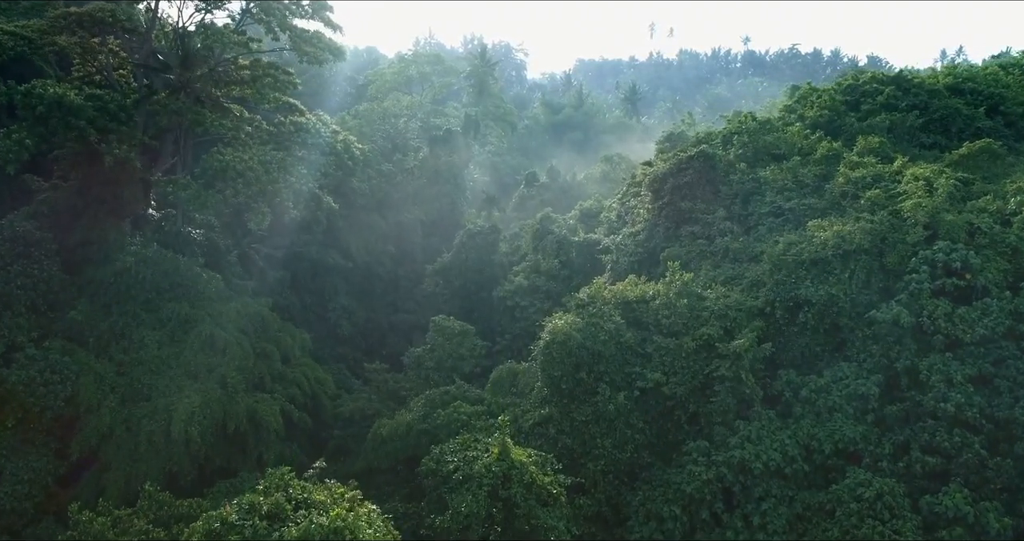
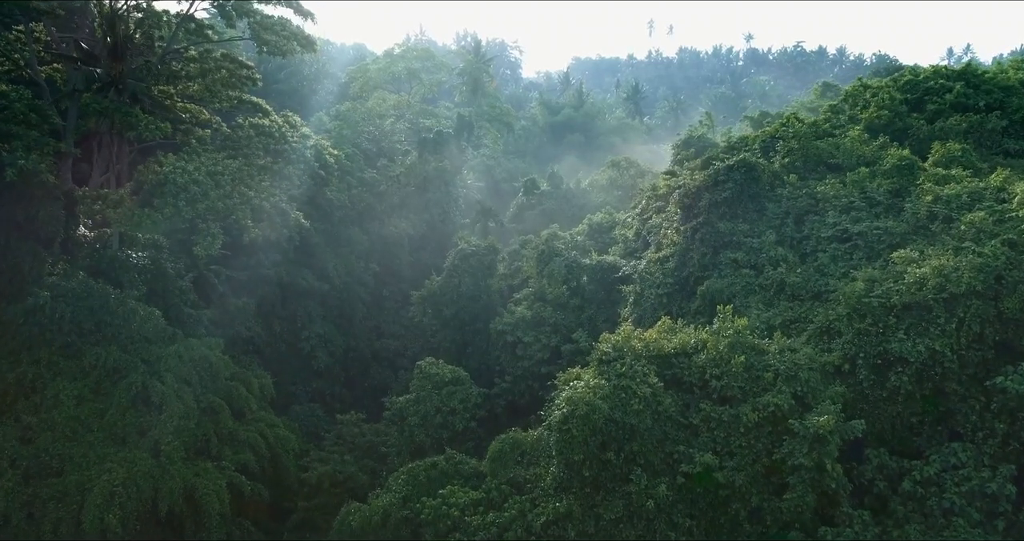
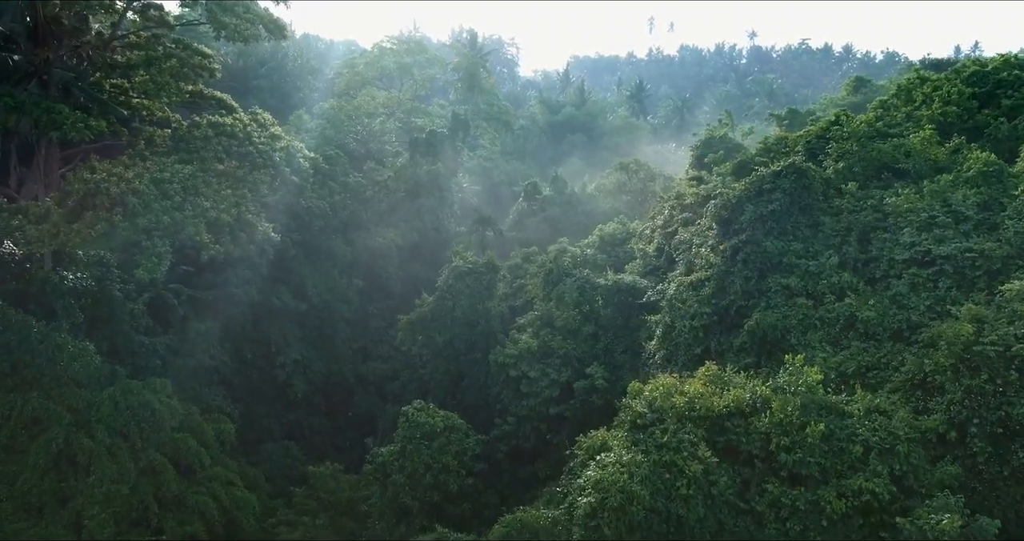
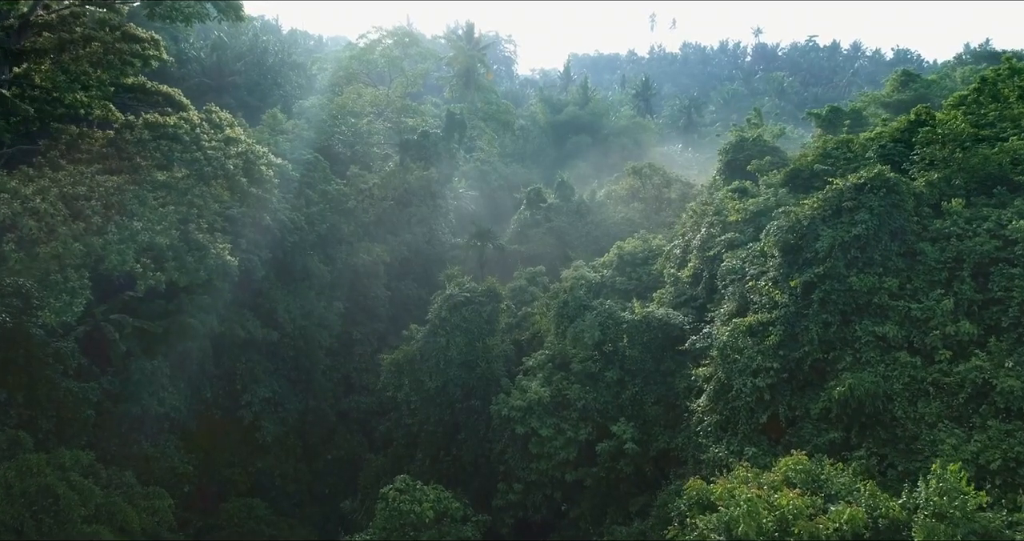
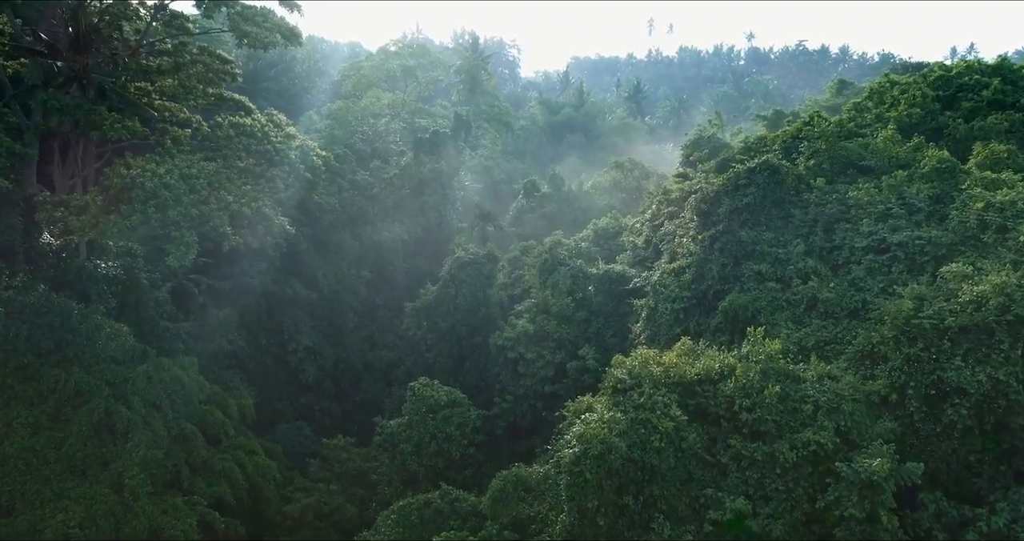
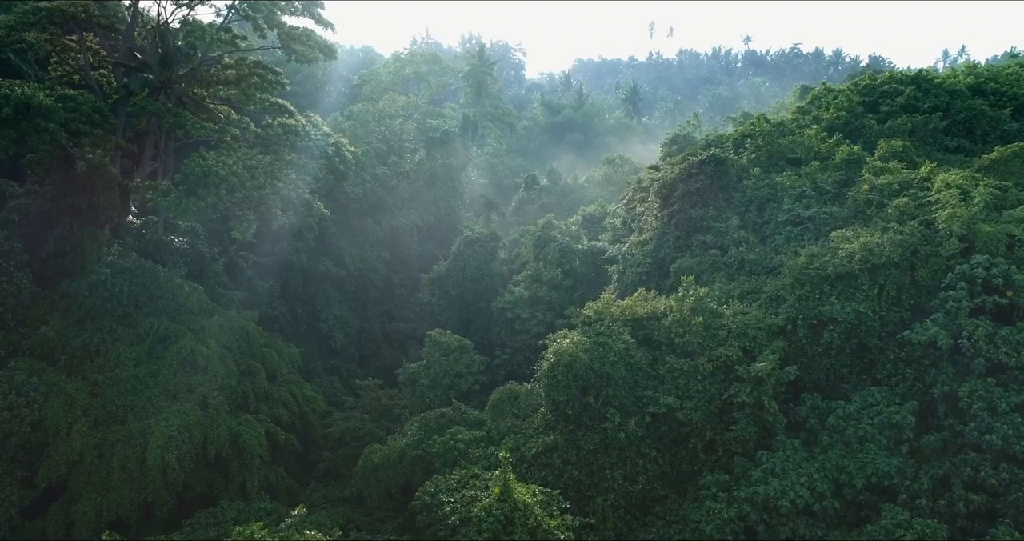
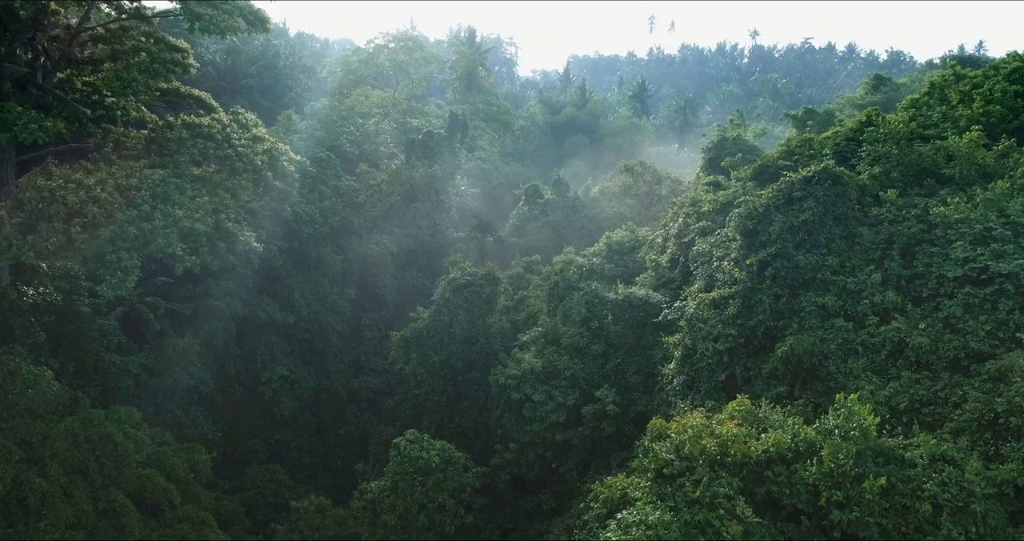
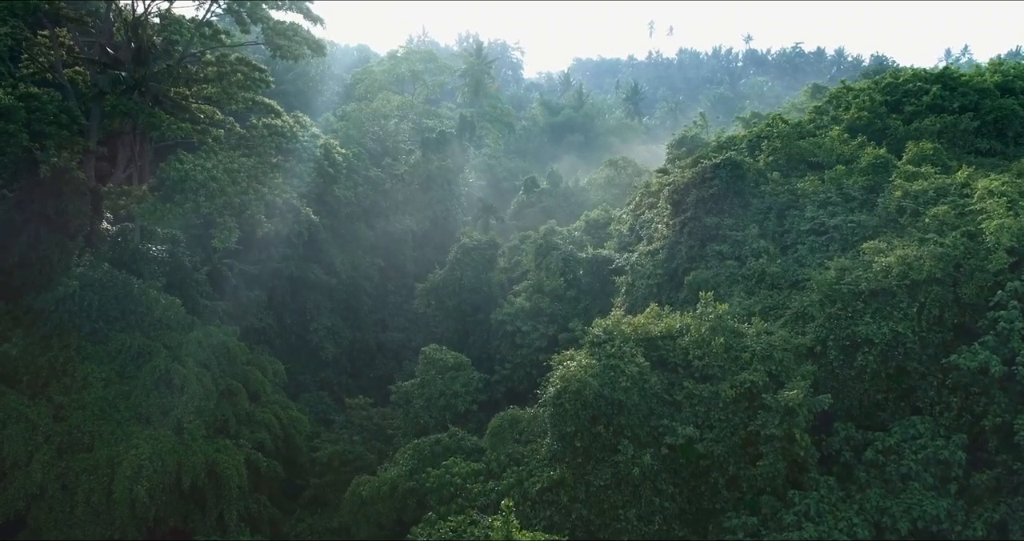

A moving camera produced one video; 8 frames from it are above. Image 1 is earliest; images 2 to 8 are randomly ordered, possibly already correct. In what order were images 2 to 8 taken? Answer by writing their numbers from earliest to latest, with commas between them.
6, 8, 2, 5, 3, 7, 4
